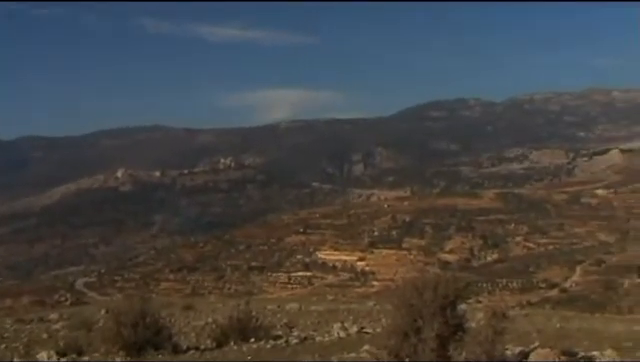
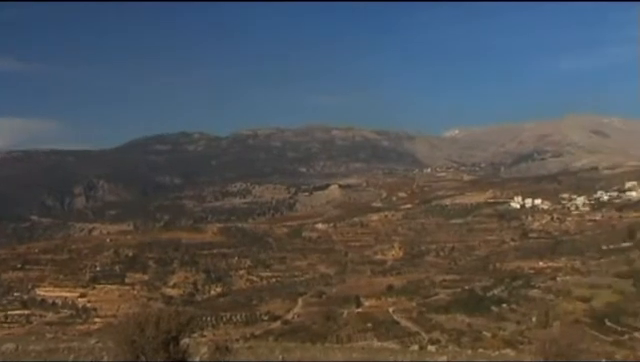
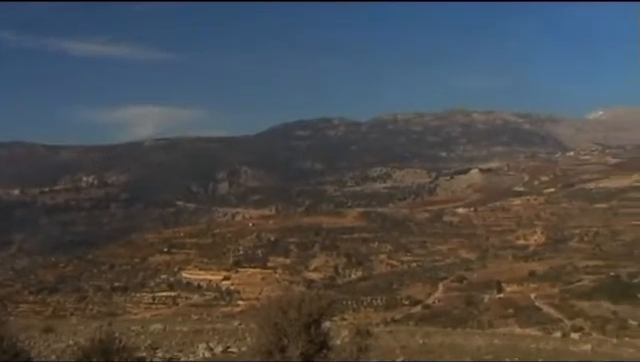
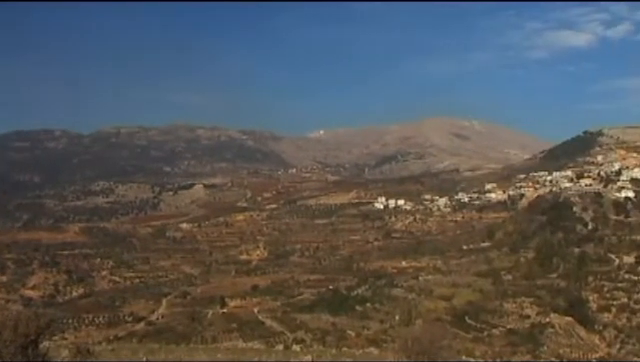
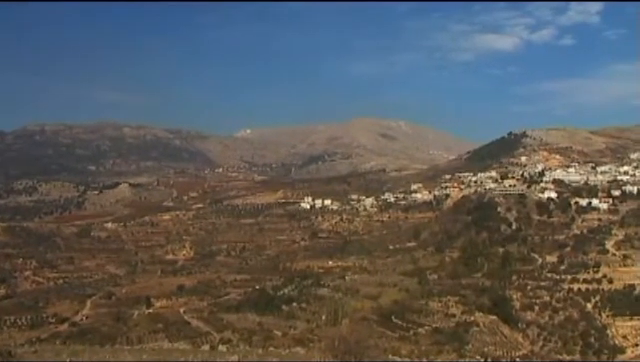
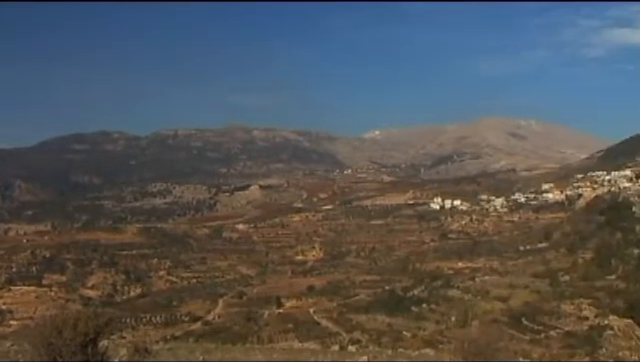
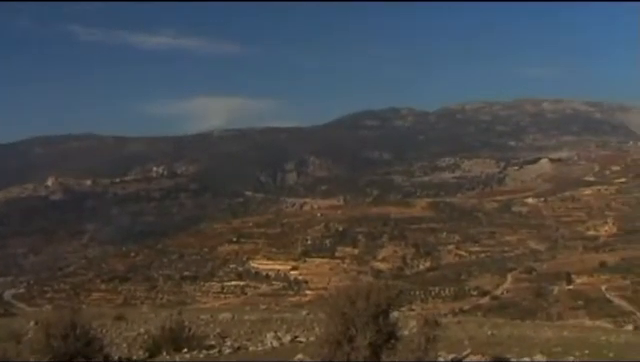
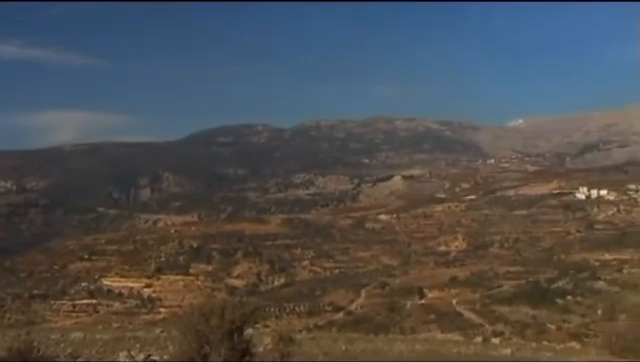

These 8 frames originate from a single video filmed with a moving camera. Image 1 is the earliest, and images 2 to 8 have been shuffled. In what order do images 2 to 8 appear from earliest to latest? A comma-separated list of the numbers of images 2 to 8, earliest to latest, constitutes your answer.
7, 3, 8, 2, 6, 4, 5
